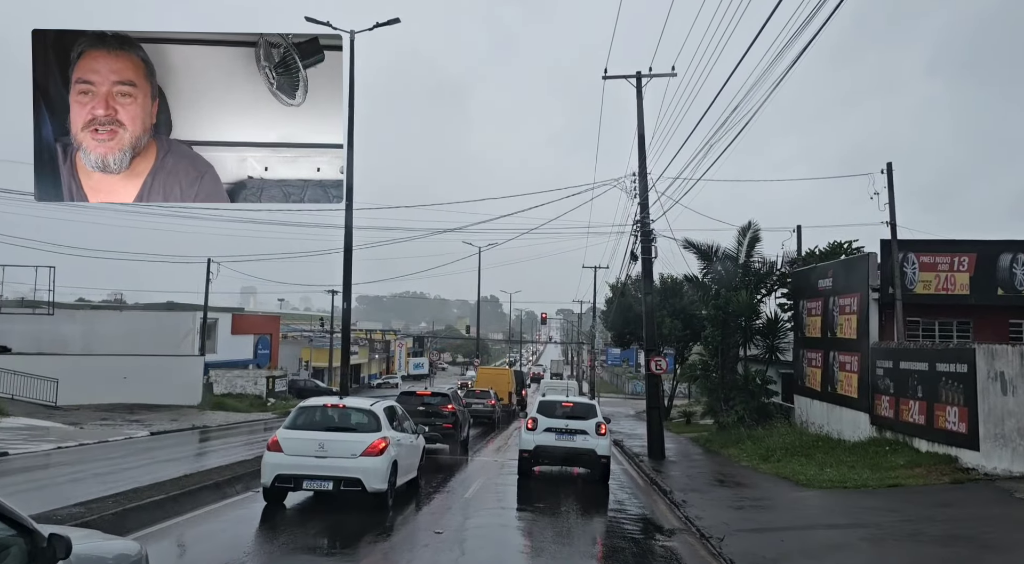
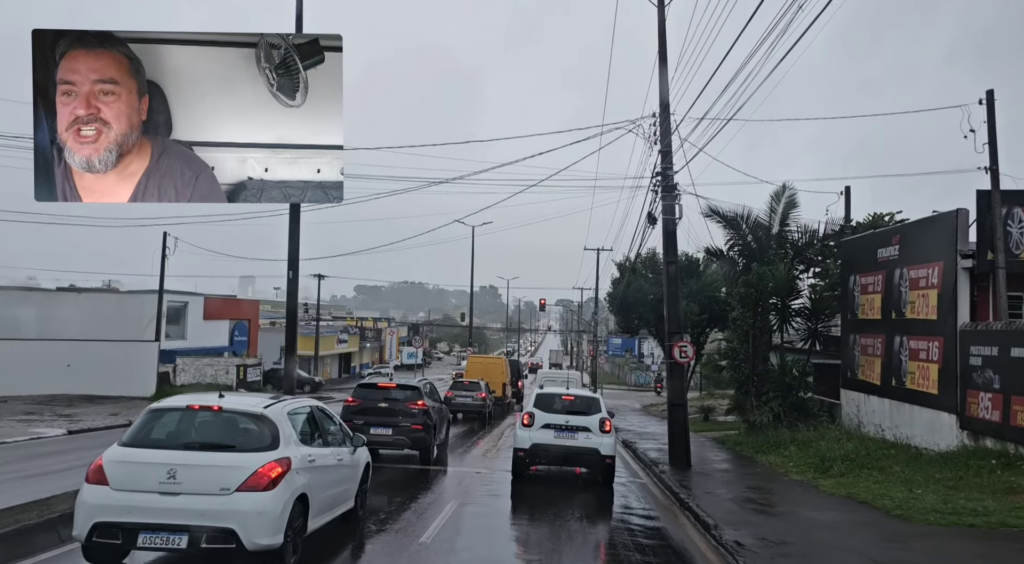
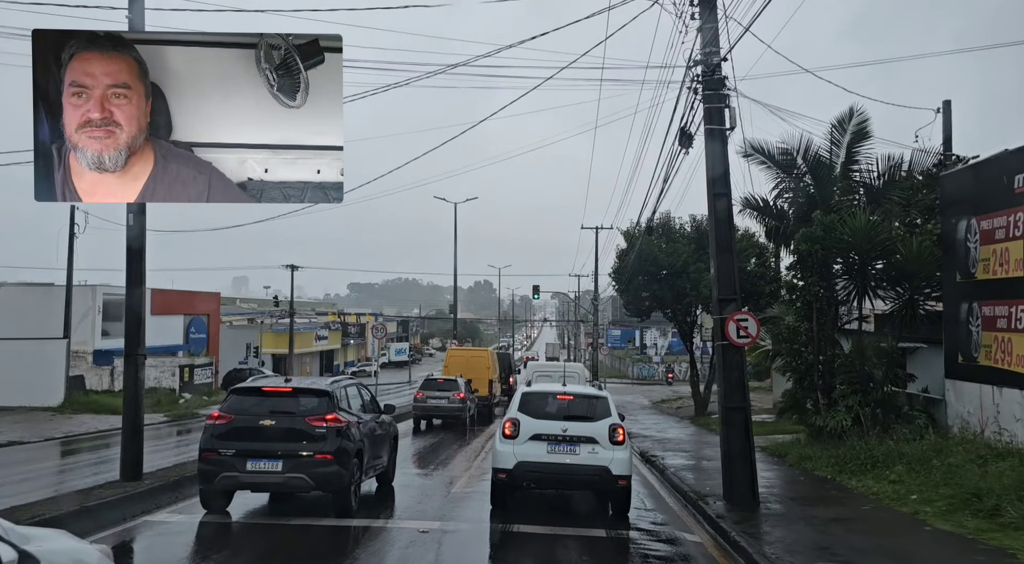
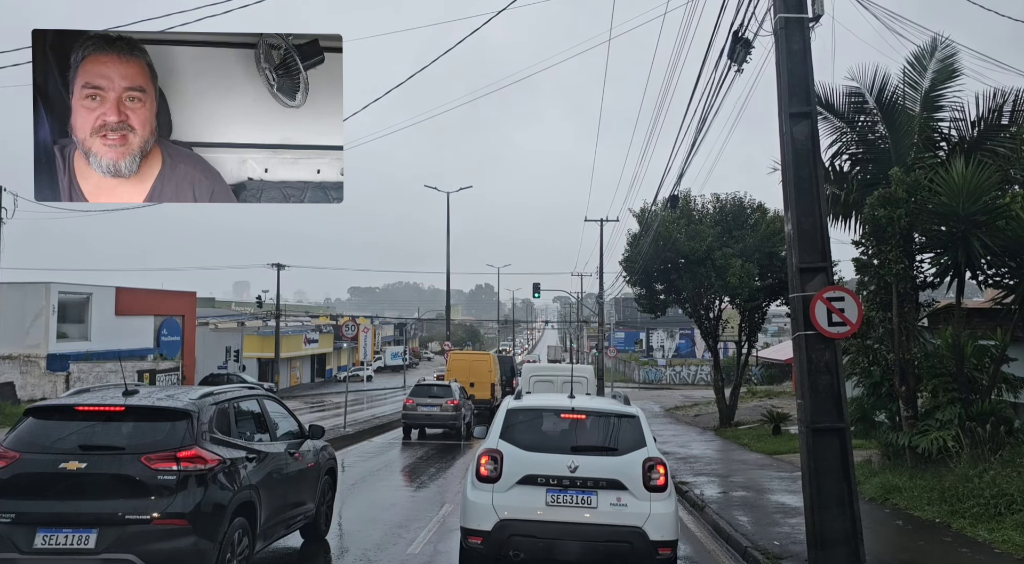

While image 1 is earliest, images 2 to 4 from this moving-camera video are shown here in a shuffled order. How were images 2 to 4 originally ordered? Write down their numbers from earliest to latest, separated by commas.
2, 3, 4
